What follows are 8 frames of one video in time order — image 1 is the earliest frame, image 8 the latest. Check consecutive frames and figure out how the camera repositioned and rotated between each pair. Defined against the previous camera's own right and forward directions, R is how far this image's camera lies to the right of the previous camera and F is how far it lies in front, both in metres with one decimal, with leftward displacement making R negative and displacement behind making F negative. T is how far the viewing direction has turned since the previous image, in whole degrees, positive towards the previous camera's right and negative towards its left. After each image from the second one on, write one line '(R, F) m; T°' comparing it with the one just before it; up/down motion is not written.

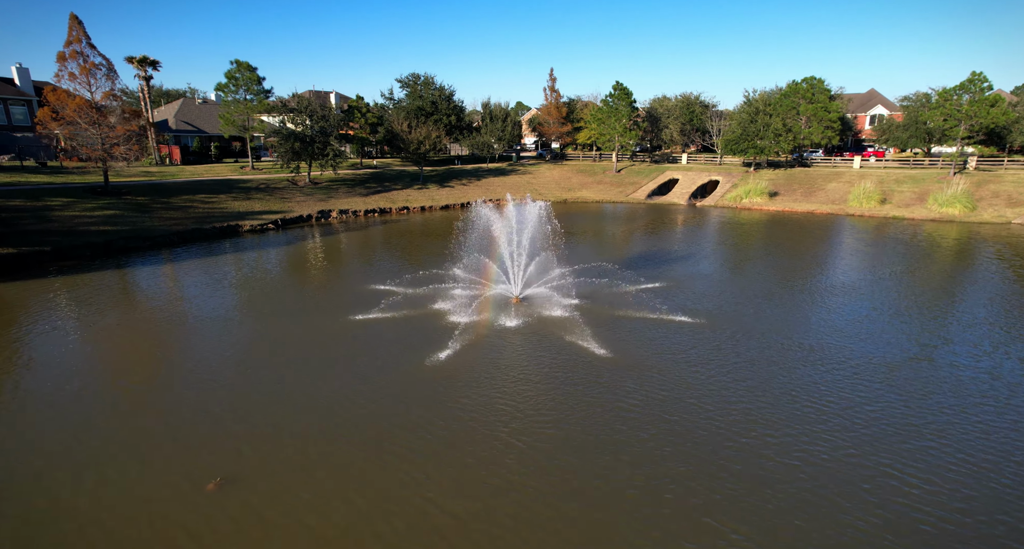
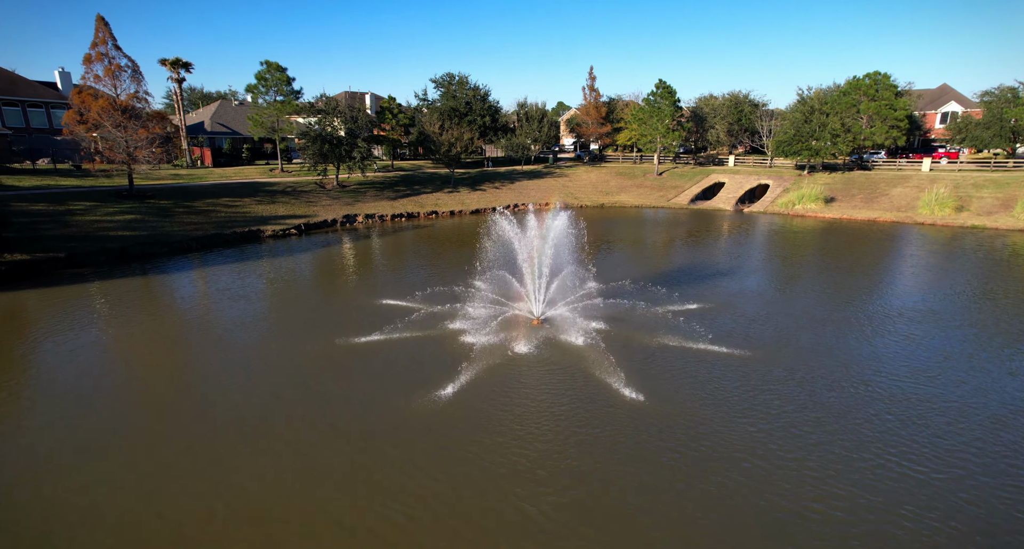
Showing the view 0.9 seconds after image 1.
(+0.5, +1.8) m; -4°
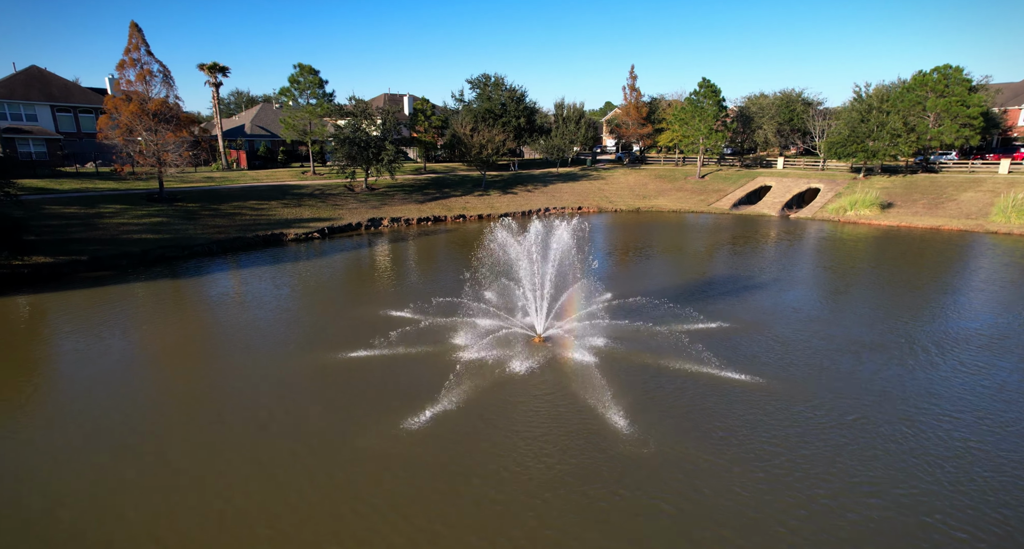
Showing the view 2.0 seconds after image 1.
(+1.2, +1.1) m; -5°
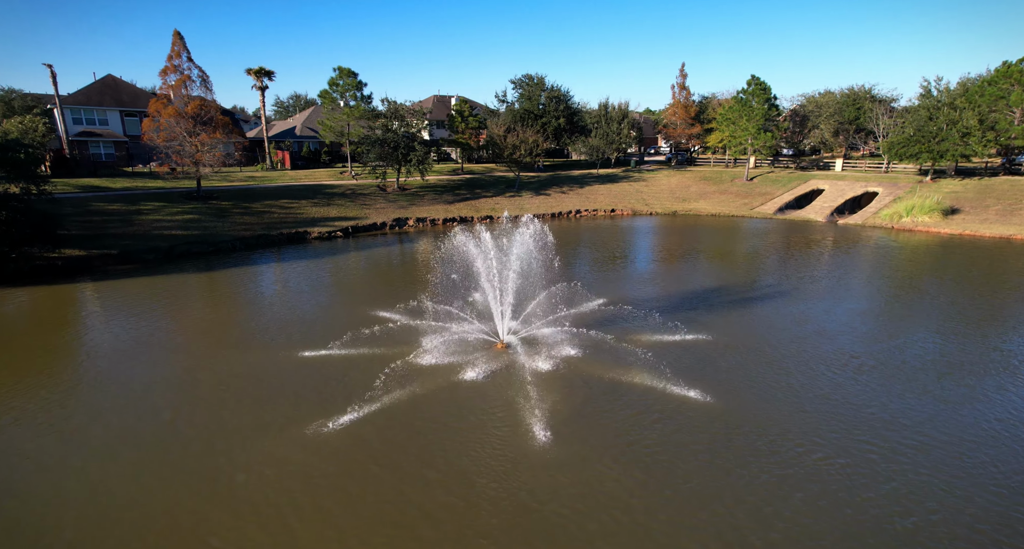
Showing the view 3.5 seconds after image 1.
(+2.6, +0.7) m; -7°
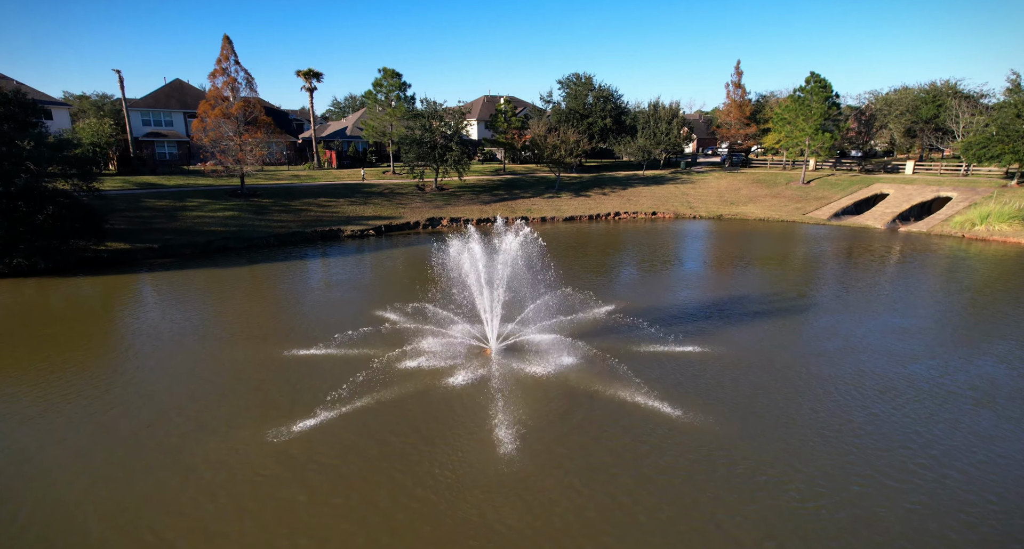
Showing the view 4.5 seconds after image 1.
(+1.7, +0.6) m; -6°
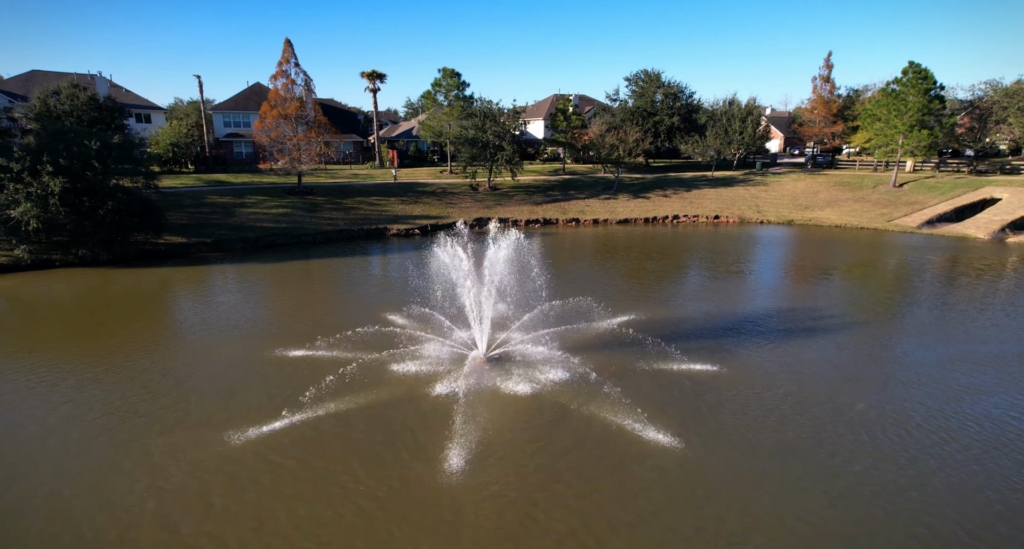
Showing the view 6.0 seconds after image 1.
(+2.1, +1.1) m; -9°
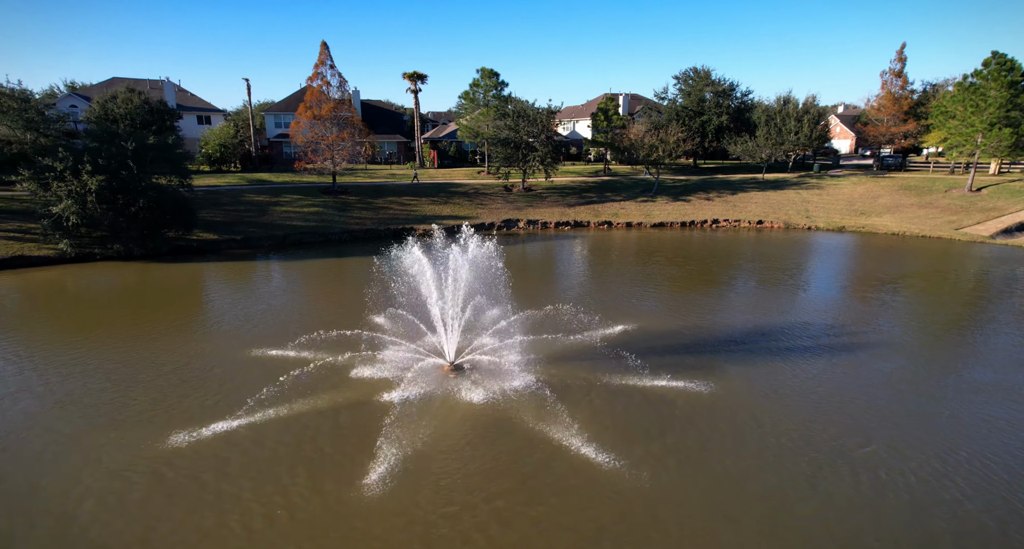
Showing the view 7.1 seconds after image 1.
(+2.1, +0.8) m; -7°
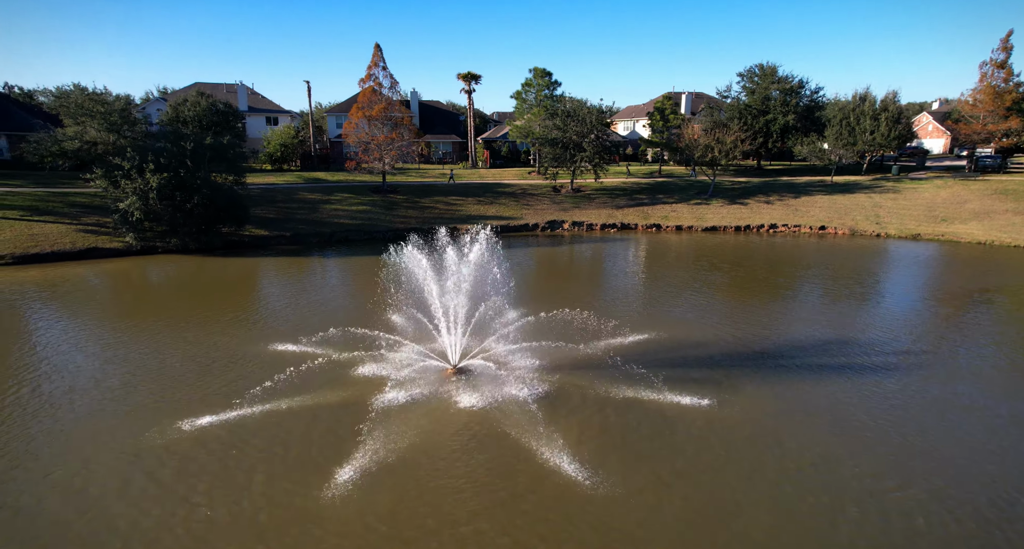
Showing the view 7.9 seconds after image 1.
(+1.5, +0.6) m; -7°
